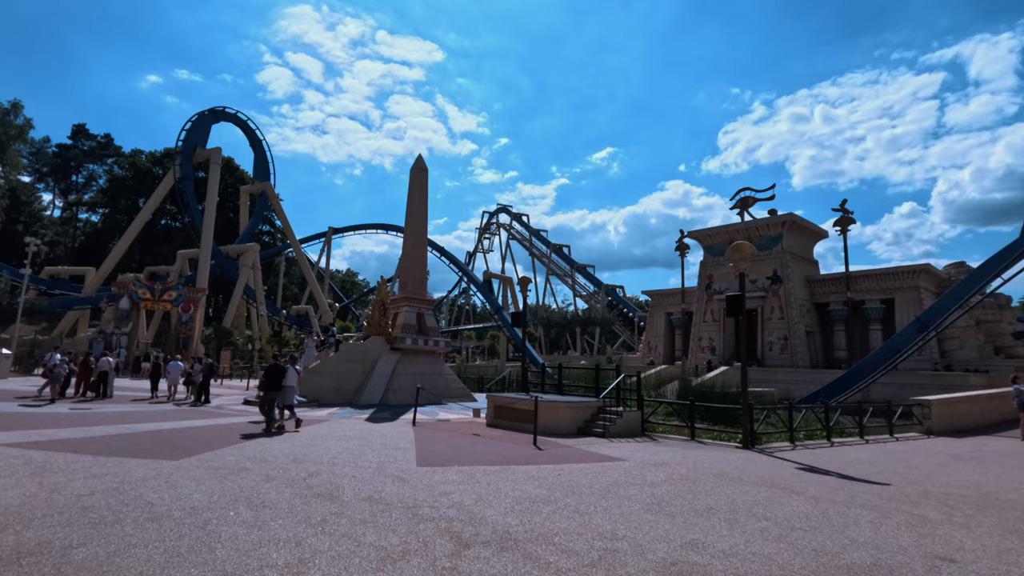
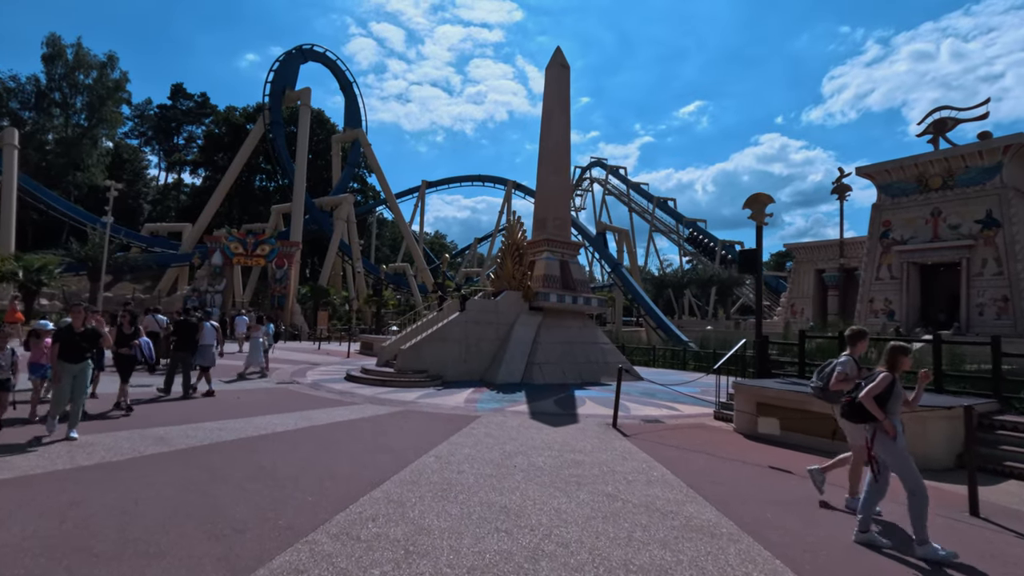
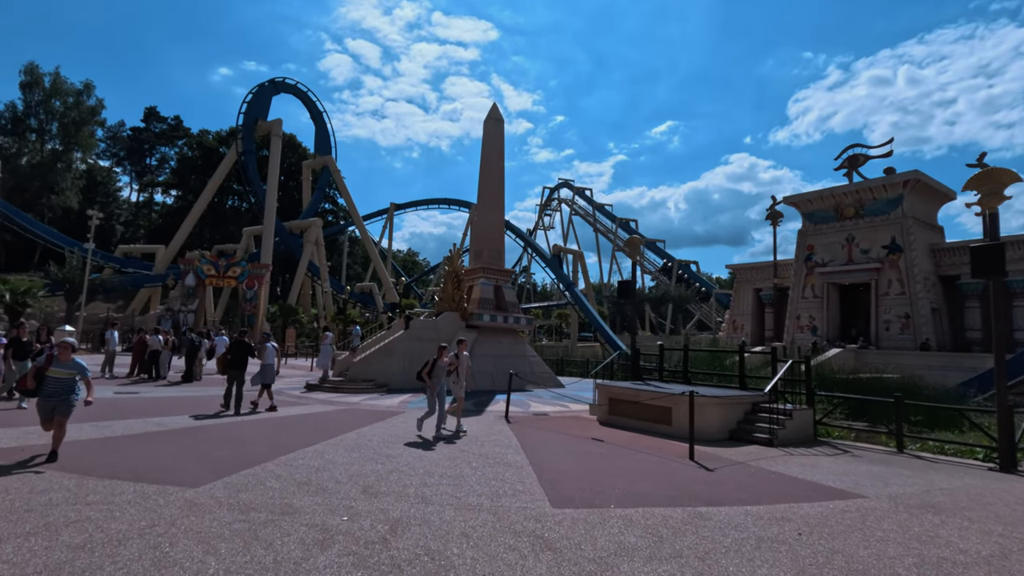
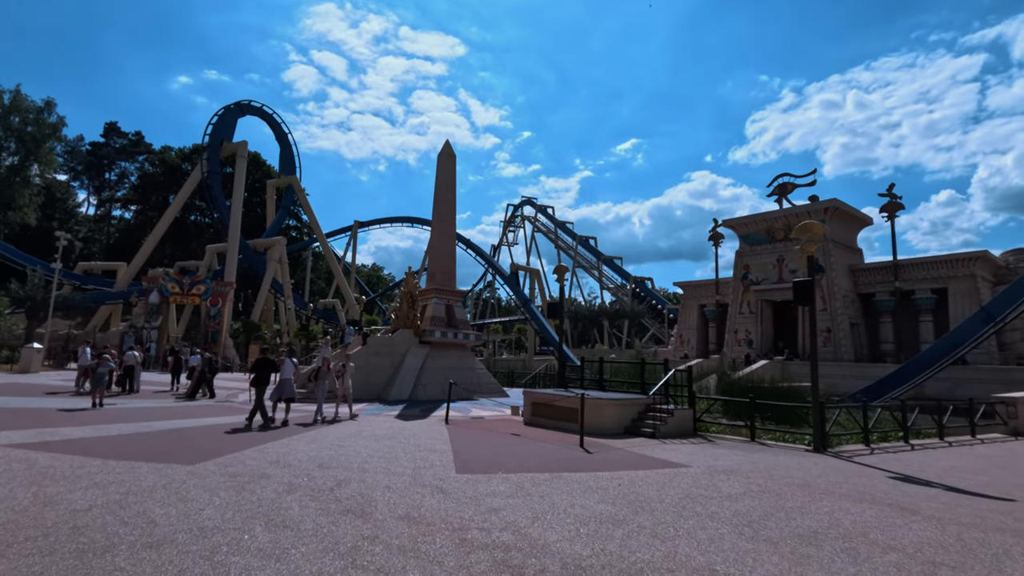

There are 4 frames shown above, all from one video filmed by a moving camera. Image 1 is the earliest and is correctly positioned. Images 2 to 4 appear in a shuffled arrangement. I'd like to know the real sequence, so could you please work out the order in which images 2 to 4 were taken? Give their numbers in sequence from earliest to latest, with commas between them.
4, 3, 2
